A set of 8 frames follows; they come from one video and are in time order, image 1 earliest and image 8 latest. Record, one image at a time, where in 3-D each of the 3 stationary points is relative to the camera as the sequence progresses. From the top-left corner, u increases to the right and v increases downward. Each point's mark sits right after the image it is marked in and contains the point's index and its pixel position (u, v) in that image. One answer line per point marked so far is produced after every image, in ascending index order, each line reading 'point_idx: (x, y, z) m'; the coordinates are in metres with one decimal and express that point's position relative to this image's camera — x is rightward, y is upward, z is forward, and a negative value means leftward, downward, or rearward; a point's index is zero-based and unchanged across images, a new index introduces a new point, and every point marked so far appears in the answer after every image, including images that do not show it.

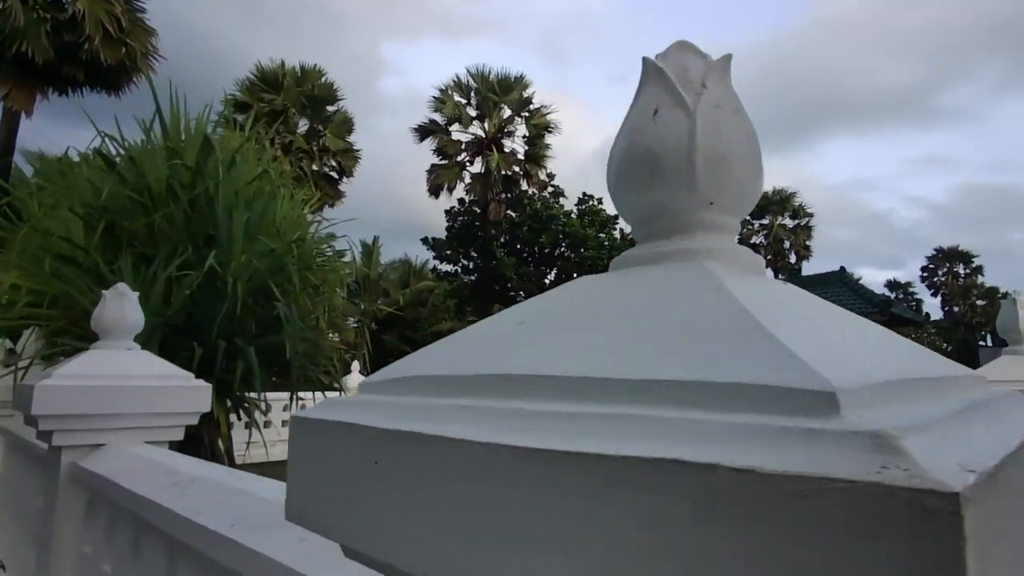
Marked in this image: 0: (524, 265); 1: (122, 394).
0: (+0.4, +0.6, +19.1) m
1: (-2.4, -0.7, +4.3) m
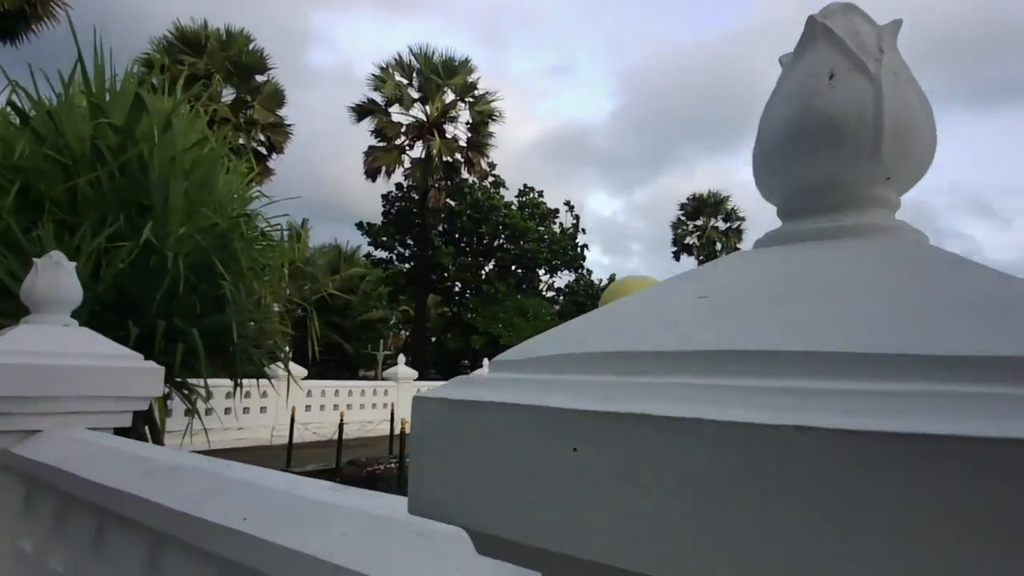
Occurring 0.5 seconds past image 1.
0: (-1.3, +0.9, +18.9) m
1: (-2.4, -0.5, +3.9) m
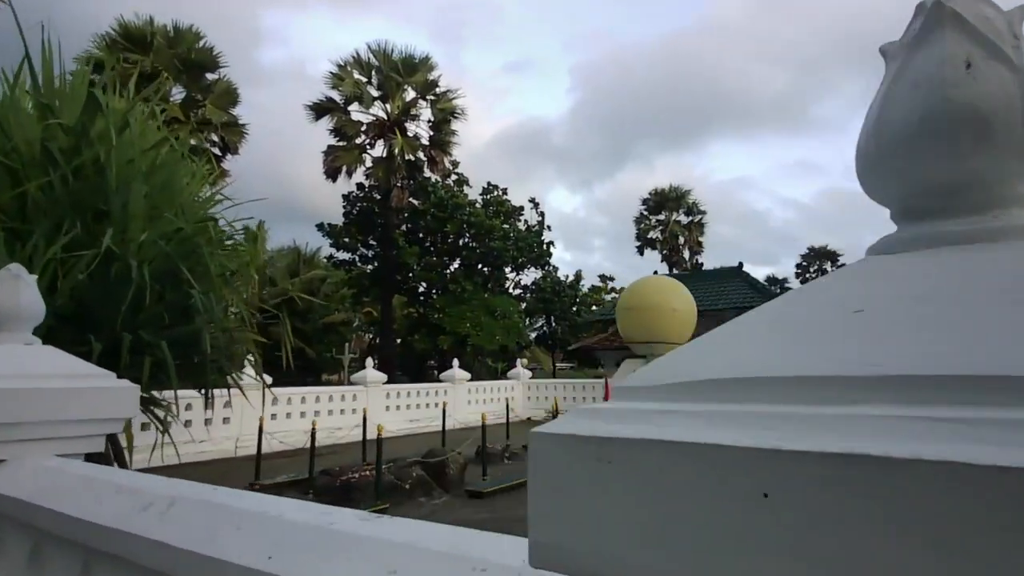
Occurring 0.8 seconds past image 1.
0: (-2.2, +0.9, +18.6) m
1: (-2.4, -0.6, +3.6) m
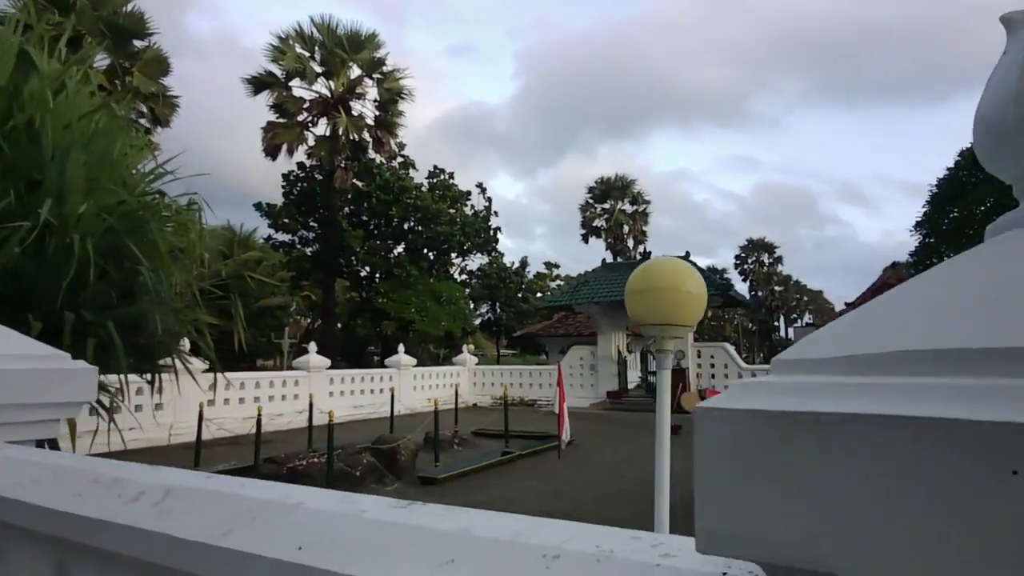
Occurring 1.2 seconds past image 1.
0: (-3.6, +1.3, +18.2) m
1: (-2.4, -0.4, +3.2) m
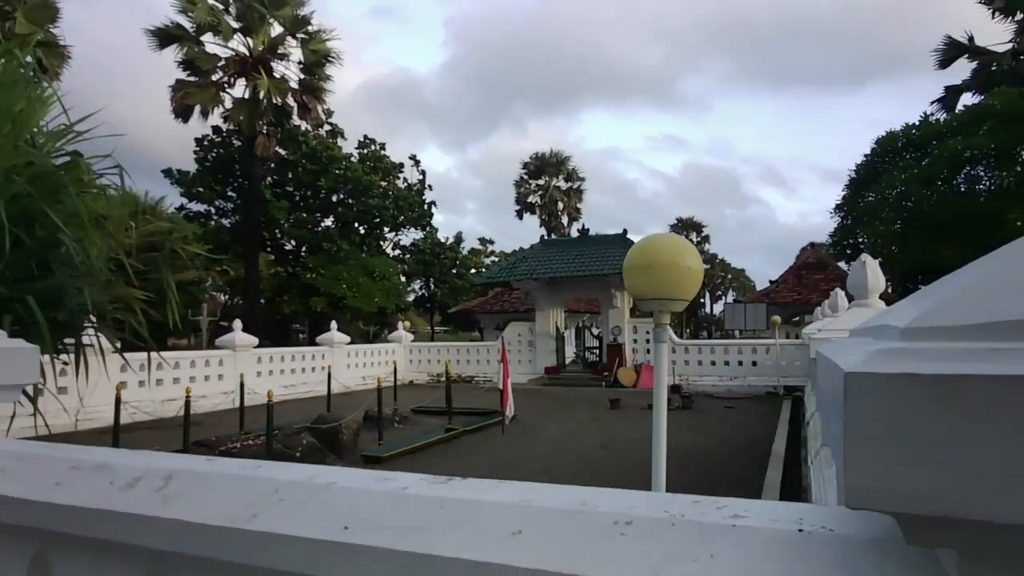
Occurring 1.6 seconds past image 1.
0: (-5.2, +1.9, +17.5) m
1: (-2.4, -0.3, +2.8) m
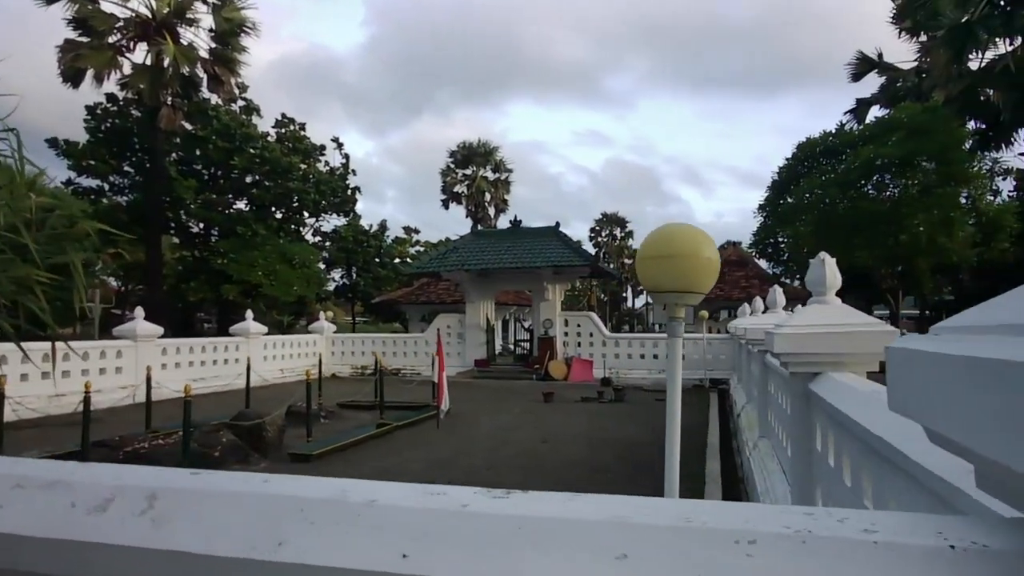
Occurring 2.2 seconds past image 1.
0: (-7.0, +2.2, +16.4) m
1: (-2.3, -0.2, +2.2) m
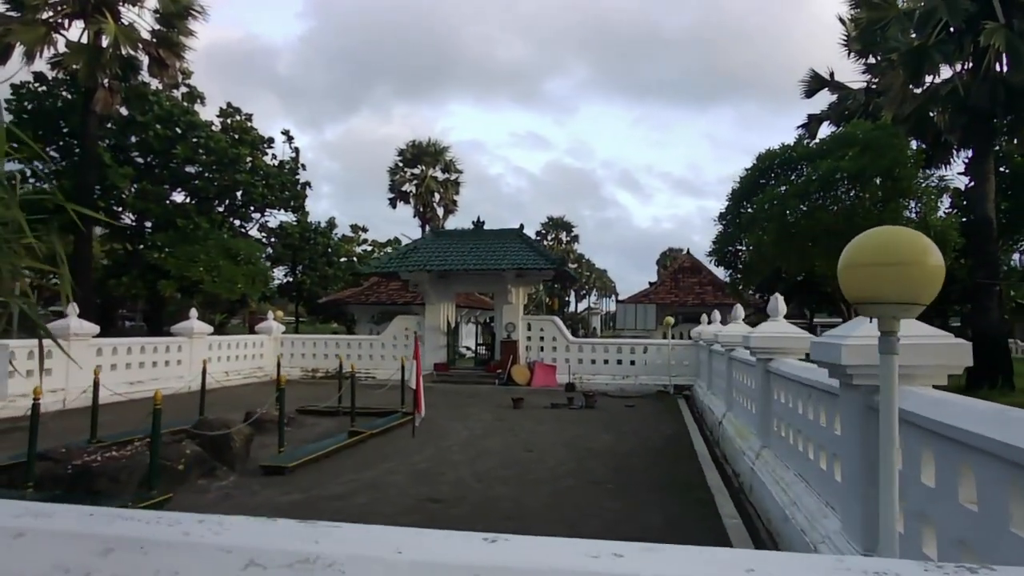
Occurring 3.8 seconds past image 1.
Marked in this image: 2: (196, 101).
0: (-7.9, +2.3, +15.1) m
1: (-1.7, -0.1, +1.6) m
2: (-7.2, +4.3, +16.2) m
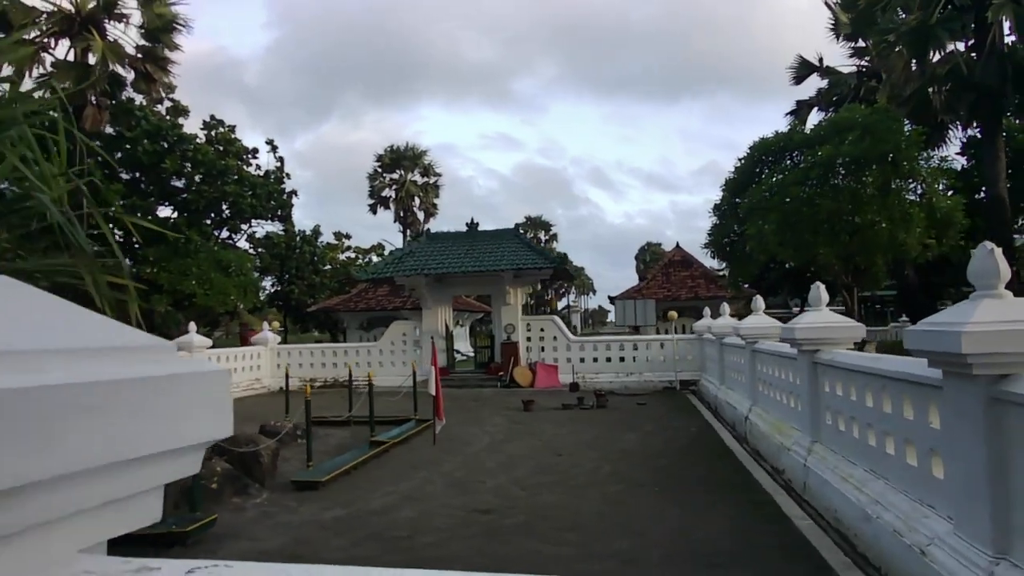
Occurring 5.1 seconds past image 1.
0: (-8.1, +2.0, +14.3) m
1: (-0.9, -0.2, +1.2) m
2: (-7.6, +4.0, +15.4) m
